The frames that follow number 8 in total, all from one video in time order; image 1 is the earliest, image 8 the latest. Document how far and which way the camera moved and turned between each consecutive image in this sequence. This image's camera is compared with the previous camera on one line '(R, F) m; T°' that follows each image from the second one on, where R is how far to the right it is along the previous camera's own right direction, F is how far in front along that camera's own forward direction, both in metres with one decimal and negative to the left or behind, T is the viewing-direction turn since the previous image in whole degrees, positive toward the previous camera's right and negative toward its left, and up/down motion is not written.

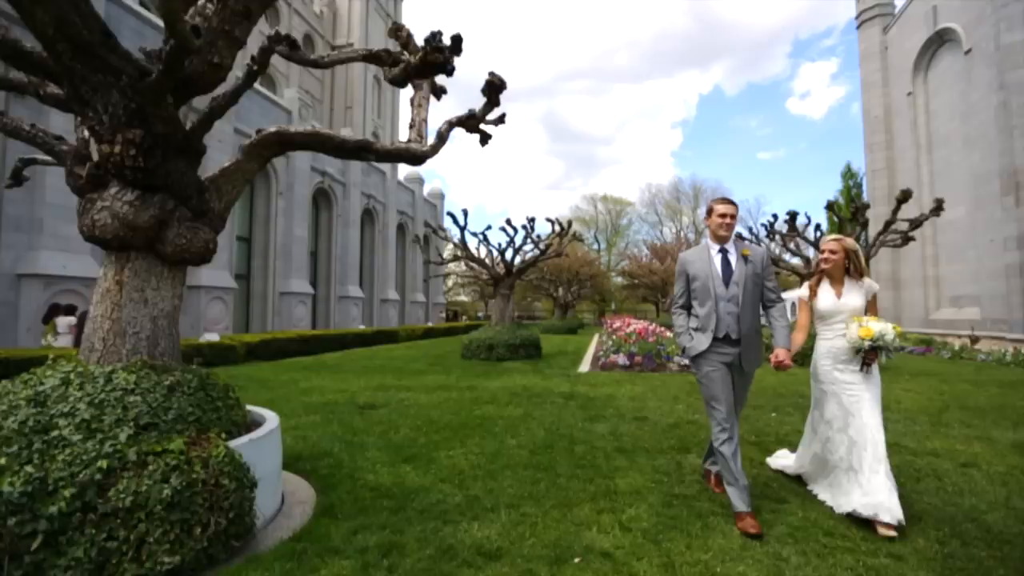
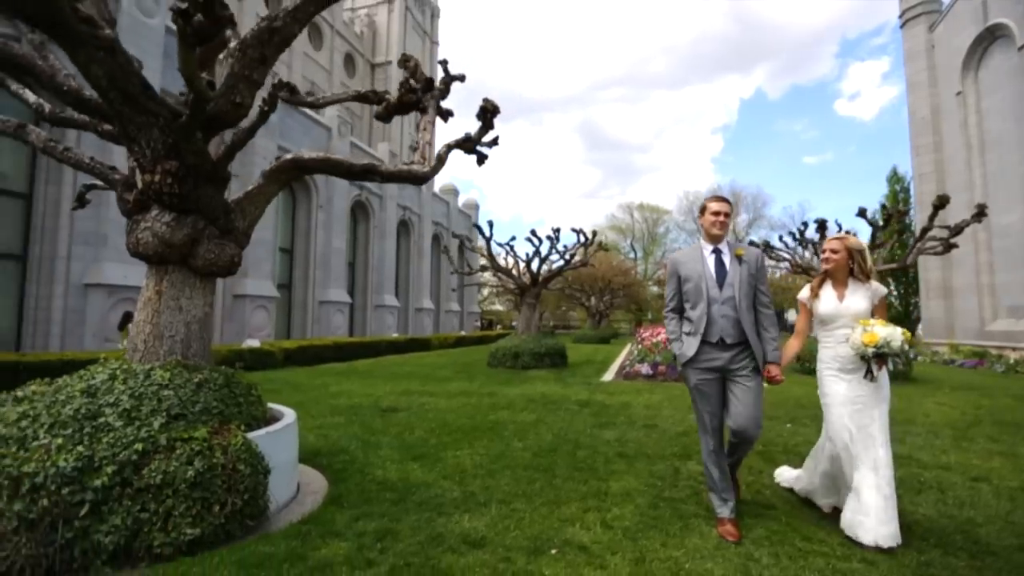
(+0.4, -0.3) m; -4°
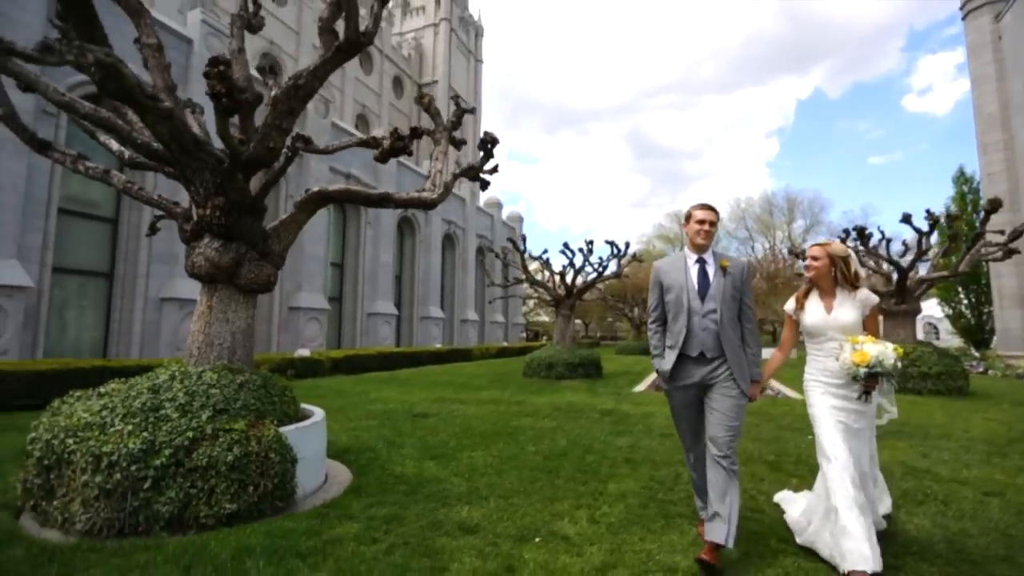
(+0.5, -0.4) m; -6°
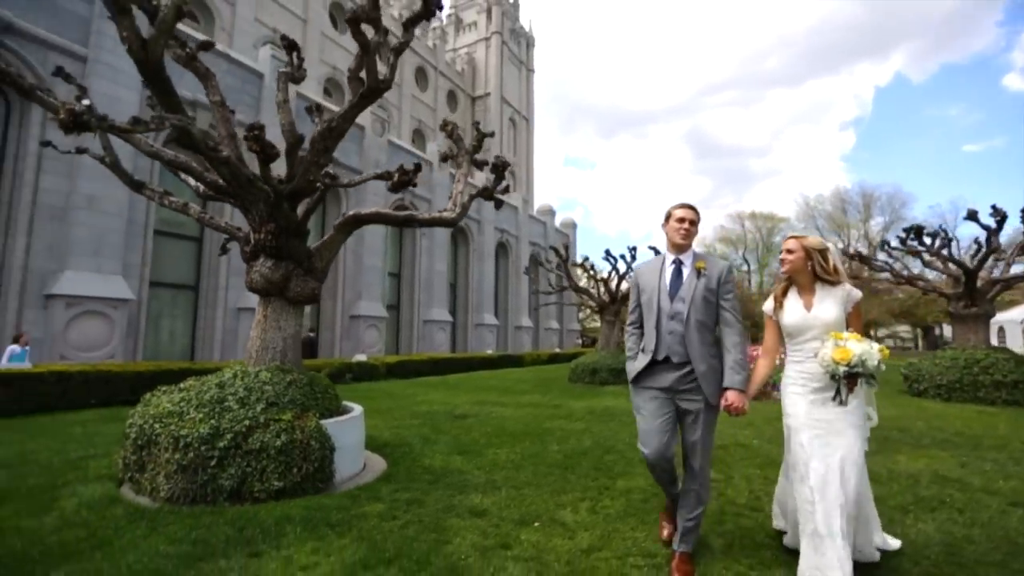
(+0.5, -0.5) m; -7°
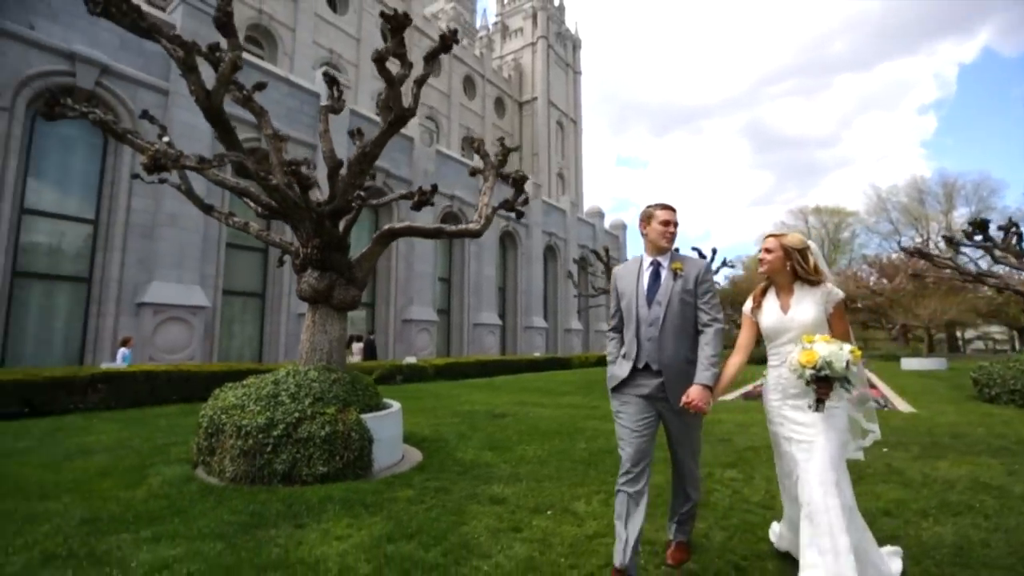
(+0.4, -0.4) m; -6°
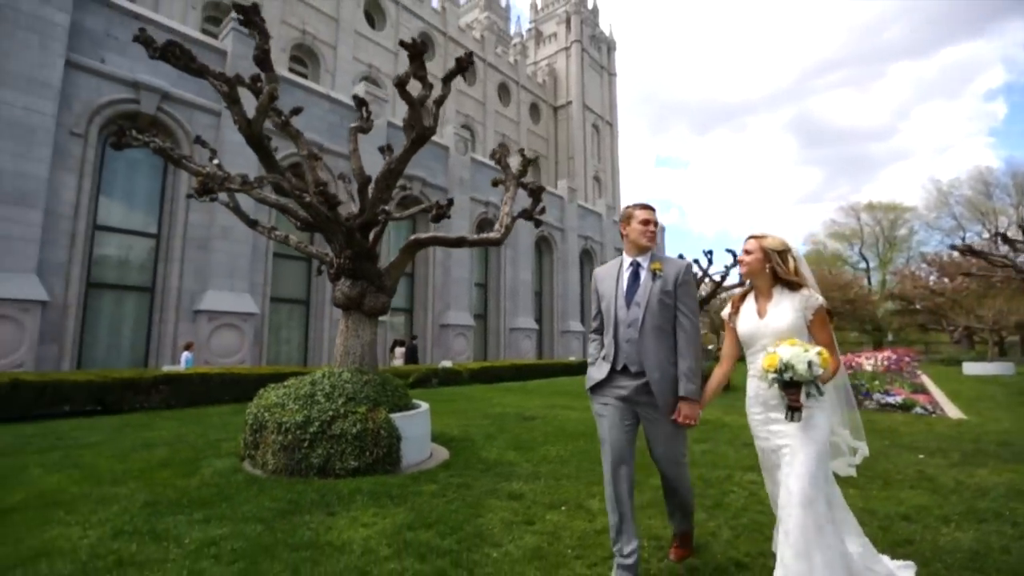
(+0.3, -0.3) m; -5°
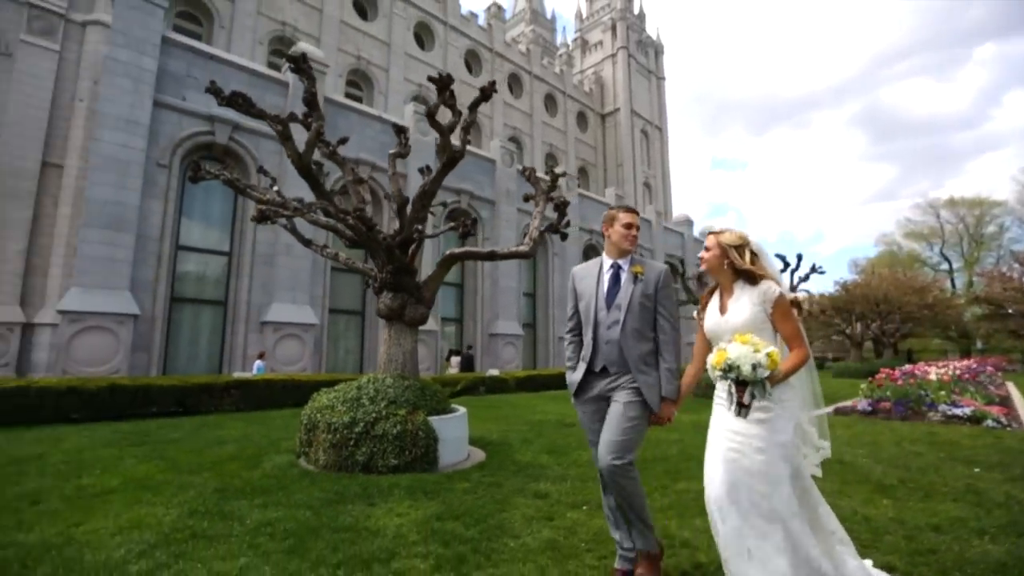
(+0.3, -0.3) m; -6°
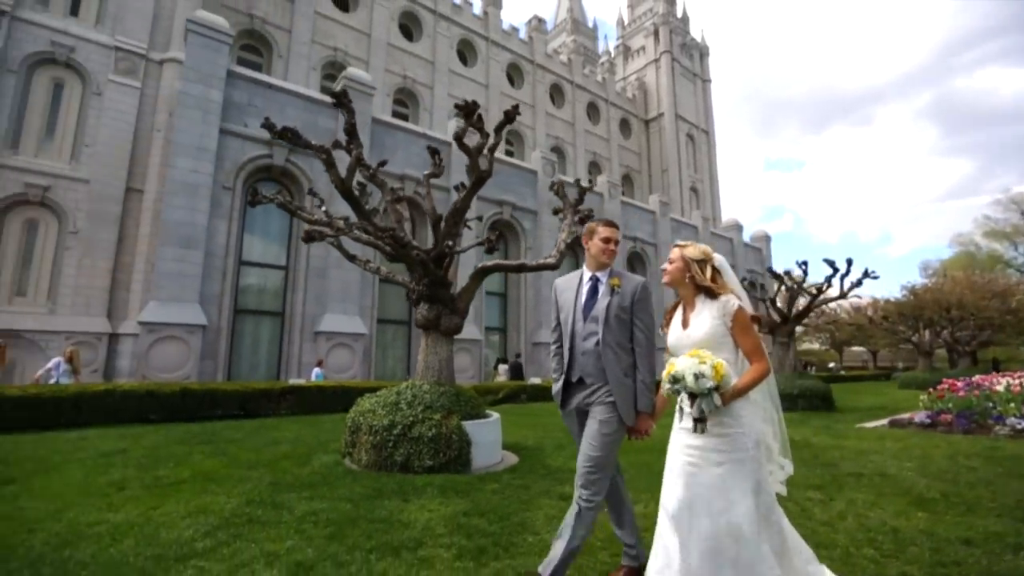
(+0.3, -0.3) m; -6°
